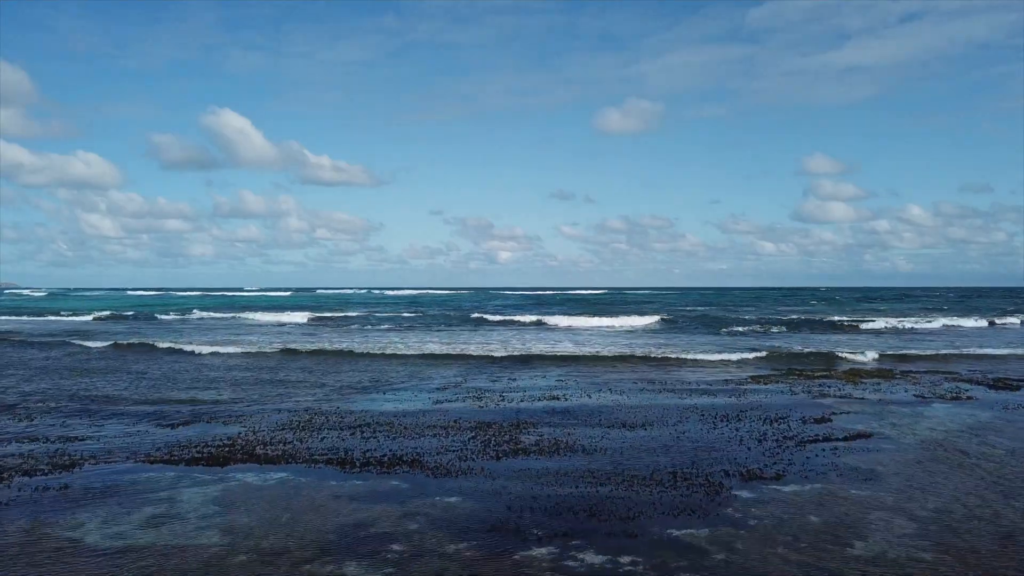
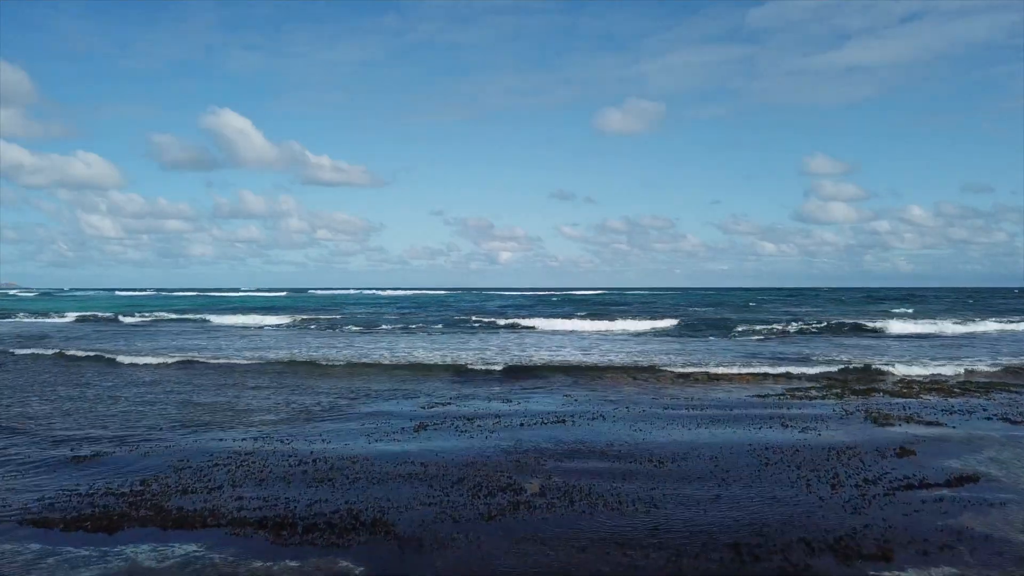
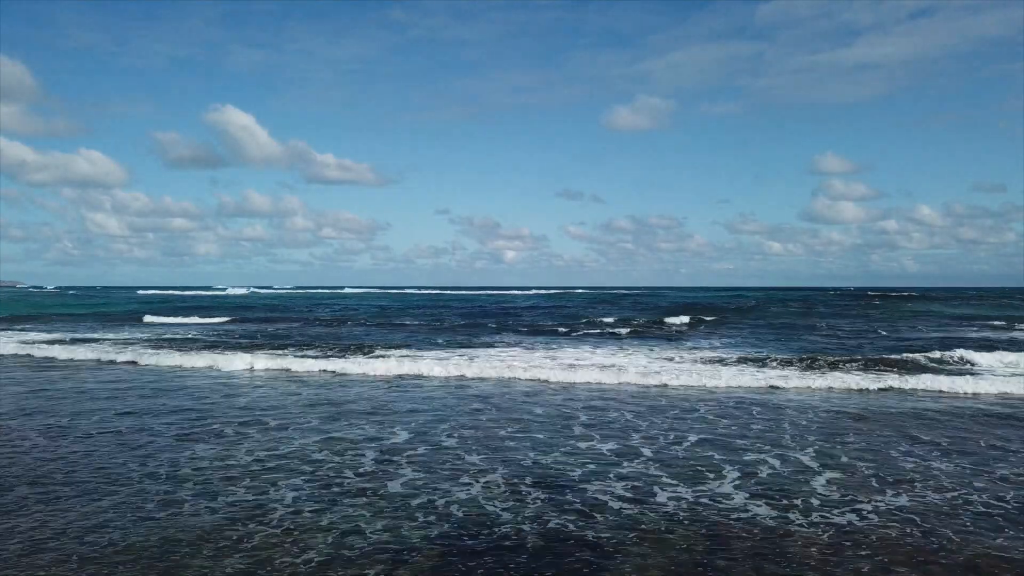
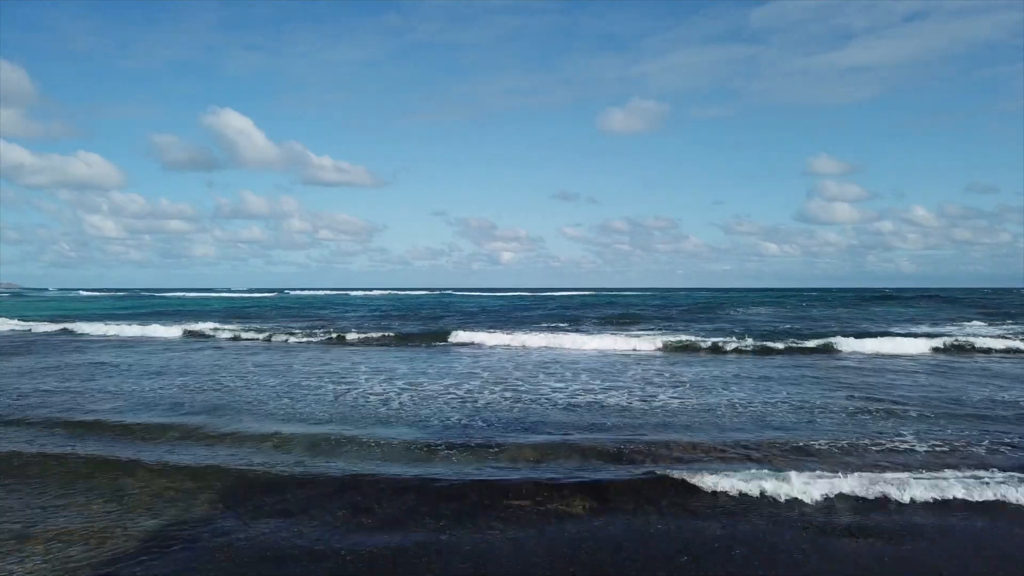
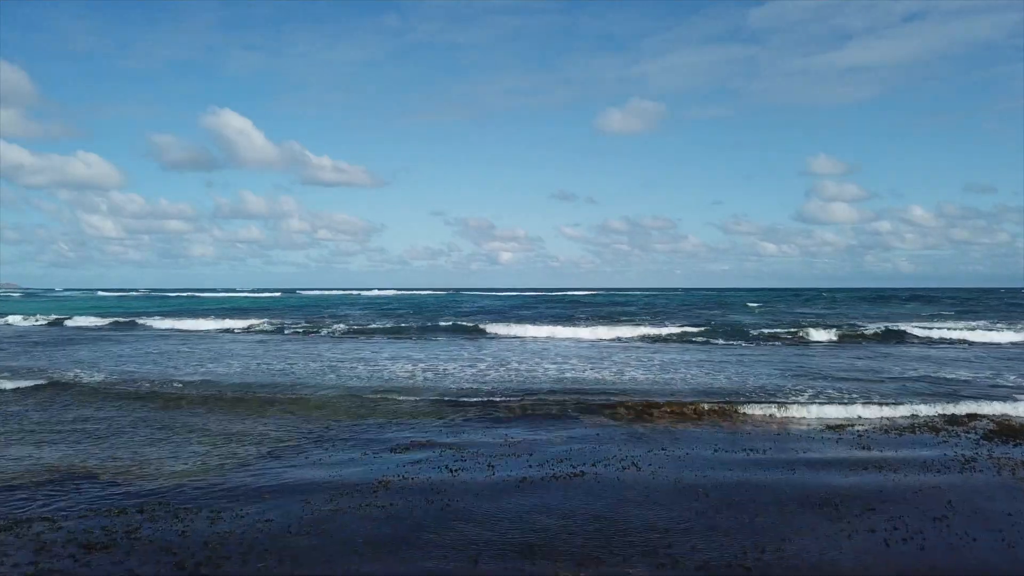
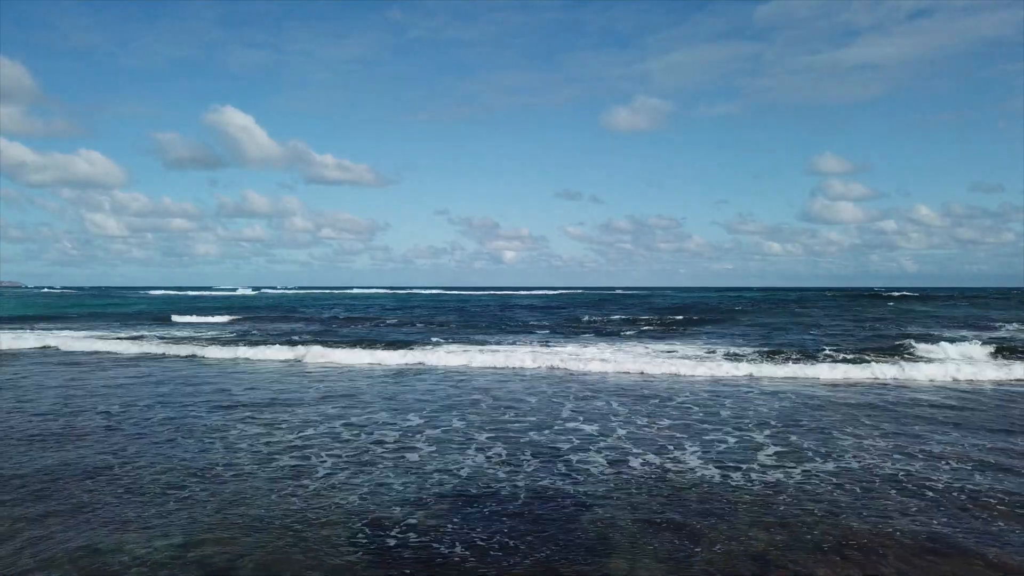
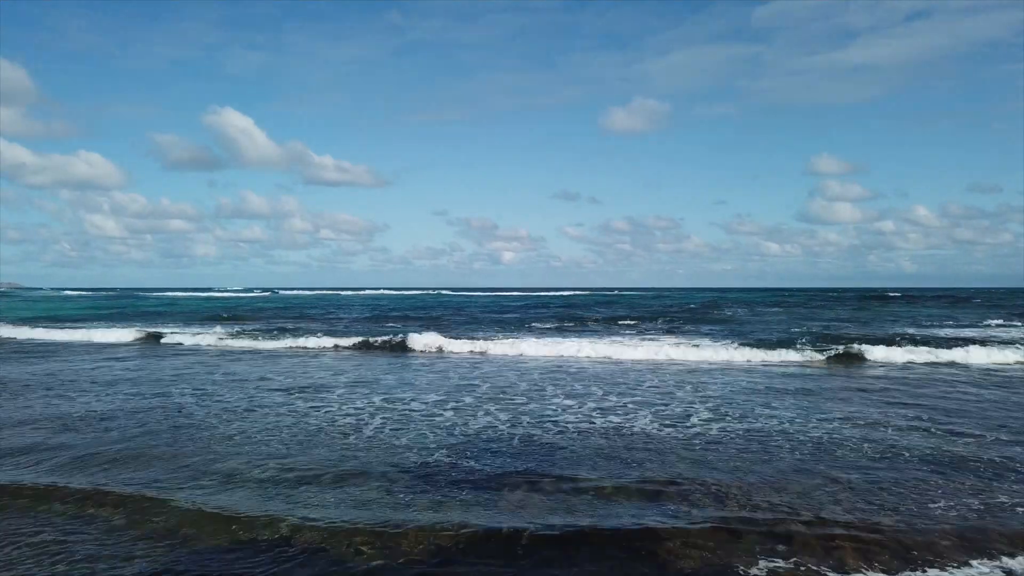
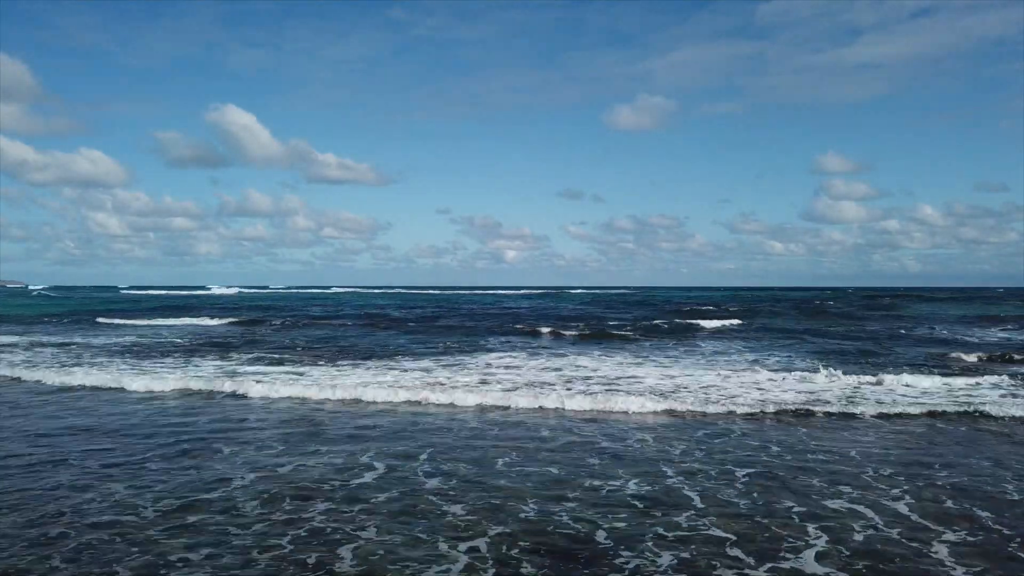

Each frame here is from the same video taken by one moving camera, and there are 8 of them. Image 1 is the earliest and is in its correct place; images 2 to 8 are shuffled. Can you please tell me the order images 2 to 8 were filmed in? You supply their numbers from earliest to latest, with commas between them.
2, 5, 4, 7, 6, 3, 8
